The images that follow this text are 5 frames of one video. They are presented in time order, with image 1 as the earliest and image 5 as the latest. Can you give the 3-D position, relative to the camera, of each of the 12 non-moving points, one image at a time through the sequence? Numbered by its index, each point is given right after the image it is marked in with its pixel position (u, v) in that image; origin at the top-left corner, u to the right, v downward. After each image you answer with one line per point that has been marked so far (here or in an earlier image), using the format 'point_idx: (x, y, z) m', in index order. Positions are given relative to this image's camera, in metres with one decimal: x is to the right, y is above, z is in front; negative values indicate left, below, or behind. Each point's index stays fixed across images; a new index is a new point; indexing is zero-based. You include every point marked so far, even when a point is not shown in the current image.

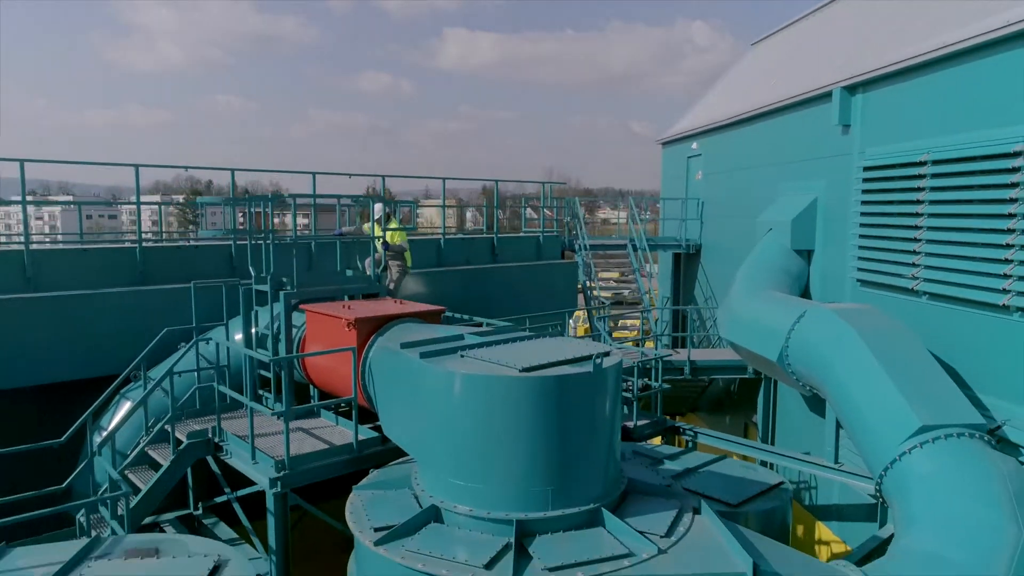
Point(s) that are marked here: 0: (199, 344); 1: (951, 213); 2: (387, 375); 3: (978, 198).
0: (-3.5, -0.6, +7.5) m
1: (+5.0, +0.9, +7.5) m
2: (-1.1, -0.8, +5.8) m
3: (+5.0, +1.0, +7.1) m
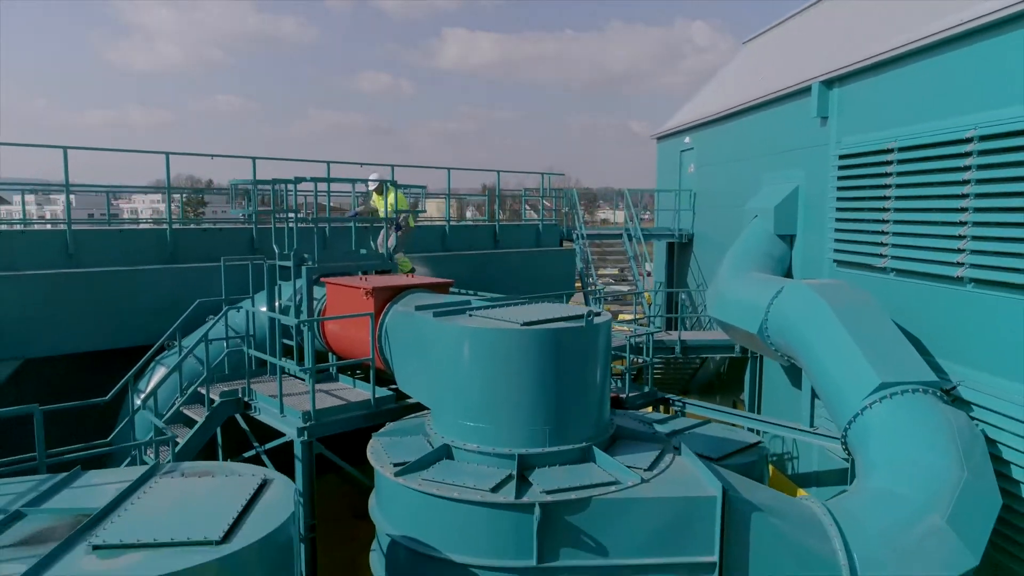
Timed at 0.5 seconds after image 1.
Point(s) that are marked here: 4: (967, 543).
0: (-3.5, -0.3, +8.2) m
1: (+5.0, +1.2, +8.2) m
2: (-1.1, -0.5, +6.5) m
3: (+5.0, +1.3, +7.8) m
4: (+4.0, -2.2, +5.8) m
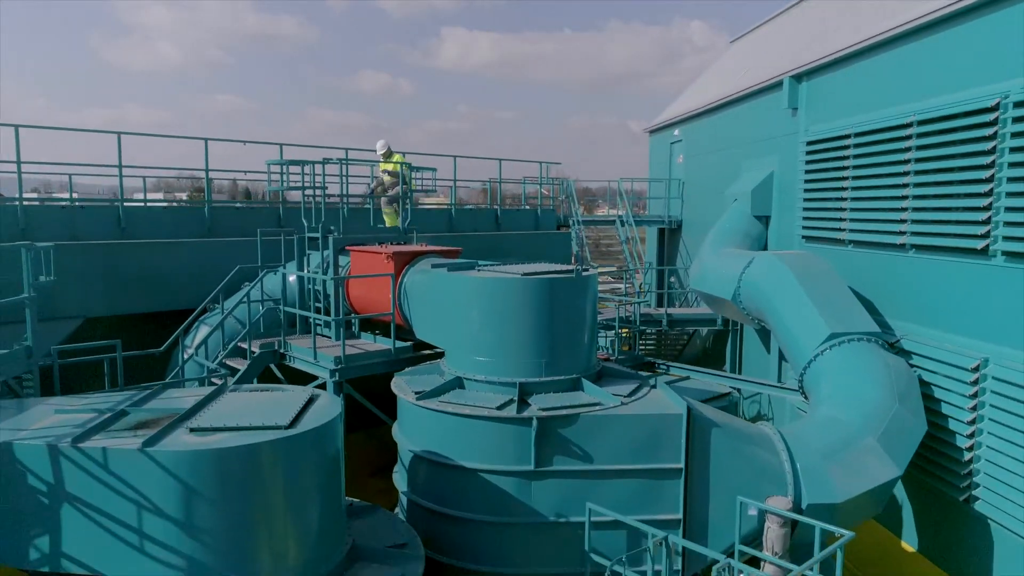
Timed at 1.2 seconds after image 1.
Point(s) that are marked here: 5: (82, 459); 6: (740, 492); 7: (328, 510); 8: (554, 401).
0: (-3.5, +0.1, +9.3) m
1: (+5.0, +1.6, +9.3) m
2: (-1.1, 0.0, +7.6) m
3: (+5.0, +1.7, +9.0) m
4: (+4.0, -1.8, +6.9) m
5: (-3.0, -1.2, +4.6) m
6: (+2.2, -2.0, +6.5) m
7: (-1.5, -1.8, +5.2) m
8: (+0.4, -1.1, +6.5) m
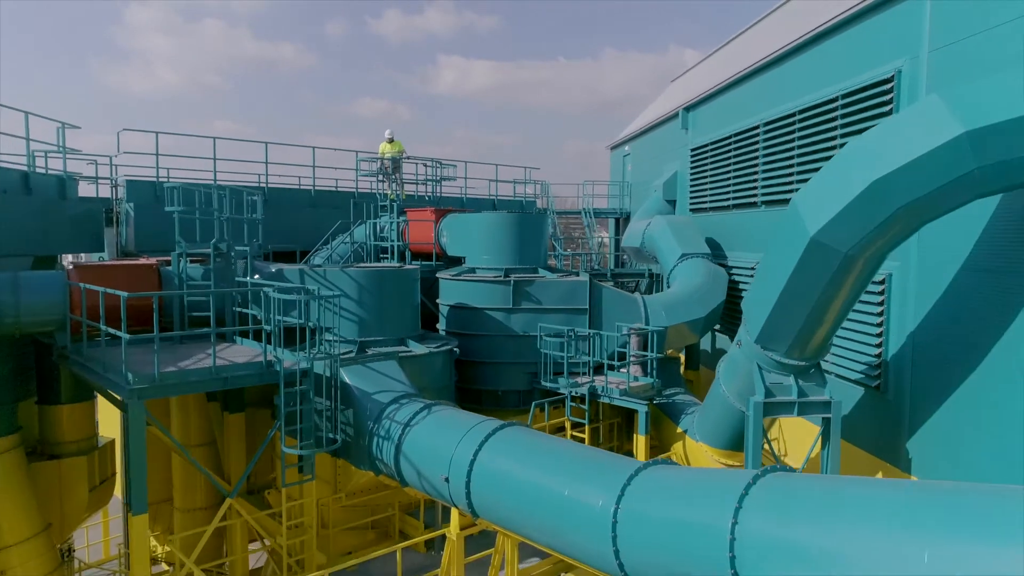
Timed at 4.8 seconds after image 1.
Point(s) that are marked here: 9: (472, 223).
0: (-3.7, +1.3, +15.5) m
1: (+4.8, +2.8, +15.6) m
2: (-1.3, +1.3, +13.8) m
3: (+4.8, +3.0, +15.2) m
4: (+3.8, -0.4, +13.0) m
5: (-3.2, +0.2, +10.8) m
6: (+2.0, -0.6, +12.7) m
7: (-1.7, -0.4, +11.4) m
8: (+0.2, +0.2, +12.7) m
9: (-0.8, +1.3, +13.1) m
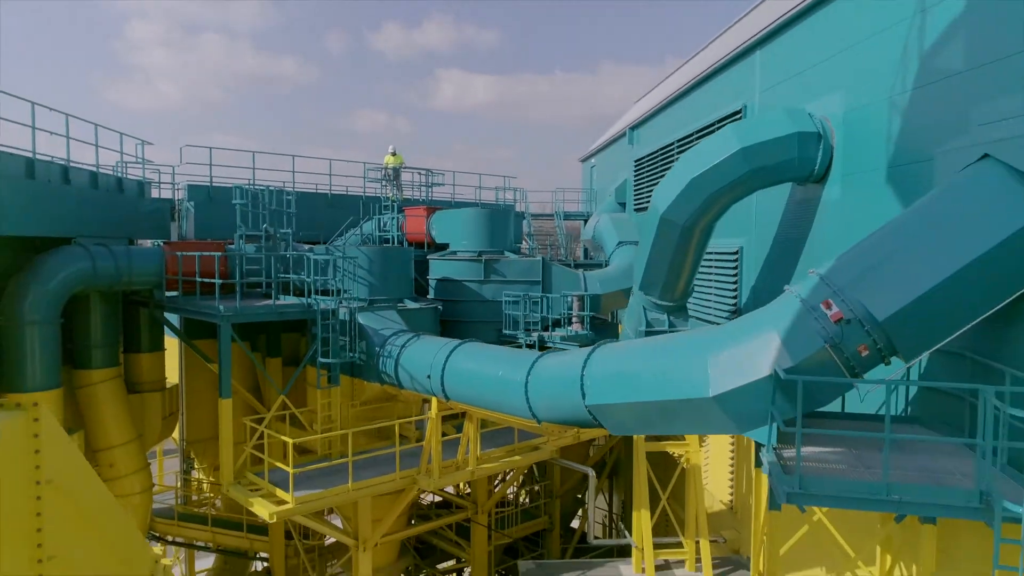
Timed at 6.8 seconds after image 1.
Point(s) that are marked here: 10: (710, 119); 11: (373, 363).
0: (-4.4, +1.9, +19.6) m
1: (+4.1, +3.3, +19.7) m
2: (-2.0, +1.8, +17.9) m
3: (+4.1, +3.5, +19.3) m
4: (+3.1, +0.1, +17.0) m
5: (-3.9, +0.8, +14.8) m
6: (+1.3, -0.1, +16.7) m
7: (-2.4, +0.2, +15.4) m
8: (-0.5, +0.8, +16.7) m
9: (-1.5, +1.9, +17.2) m
10: (+4.4, +3.8, +14.9) m
11: (-2.7, -1.5, +13.0) m
